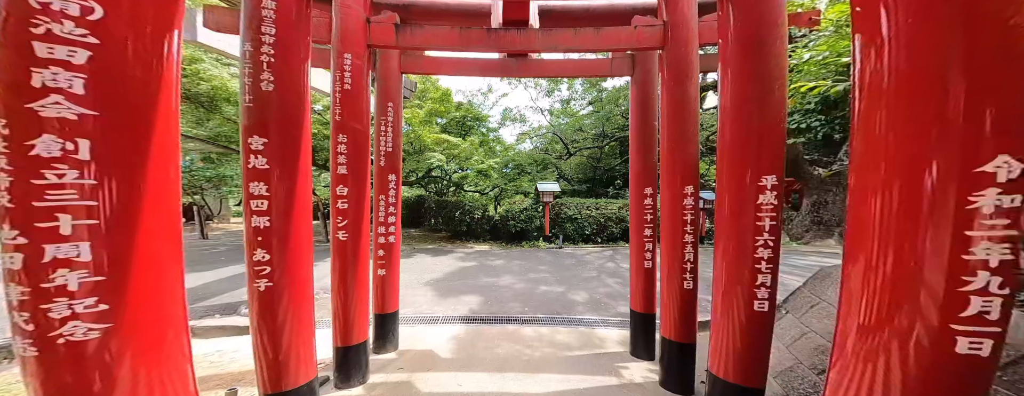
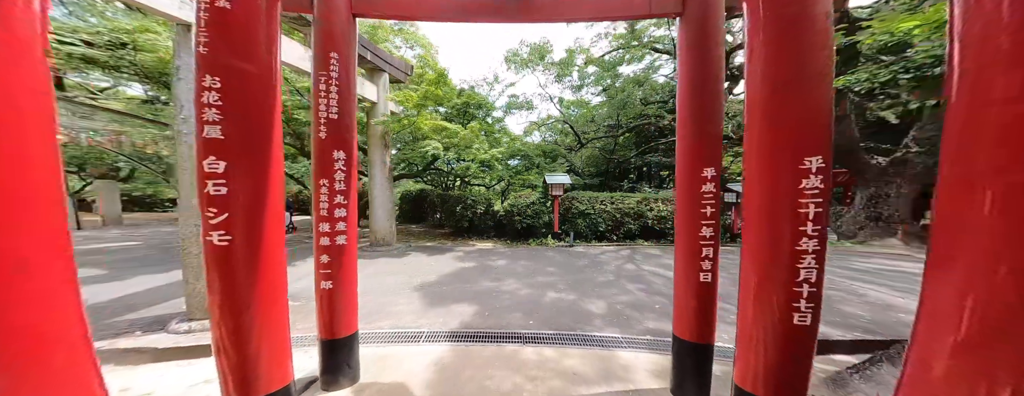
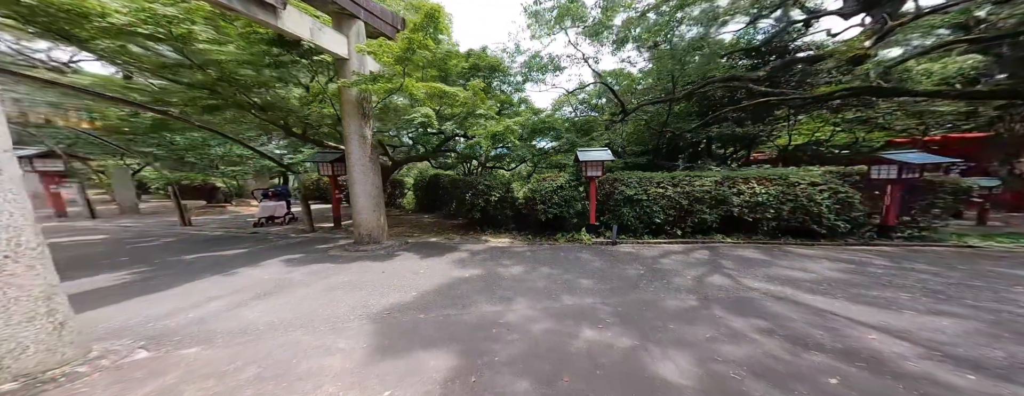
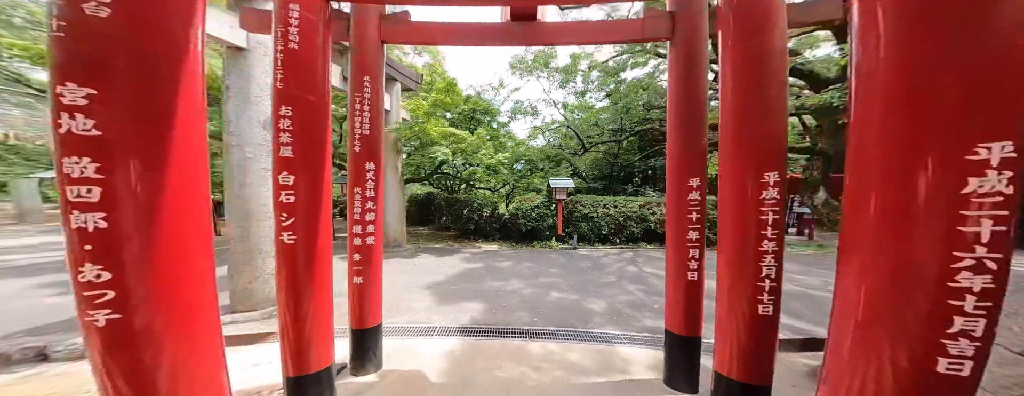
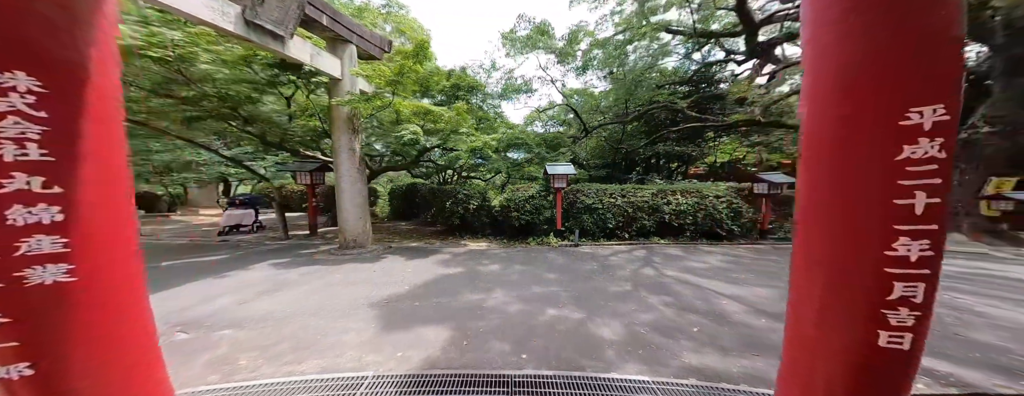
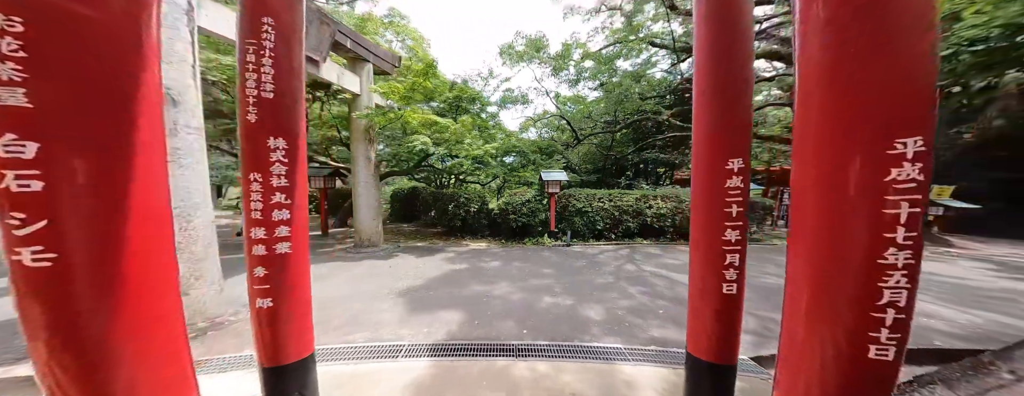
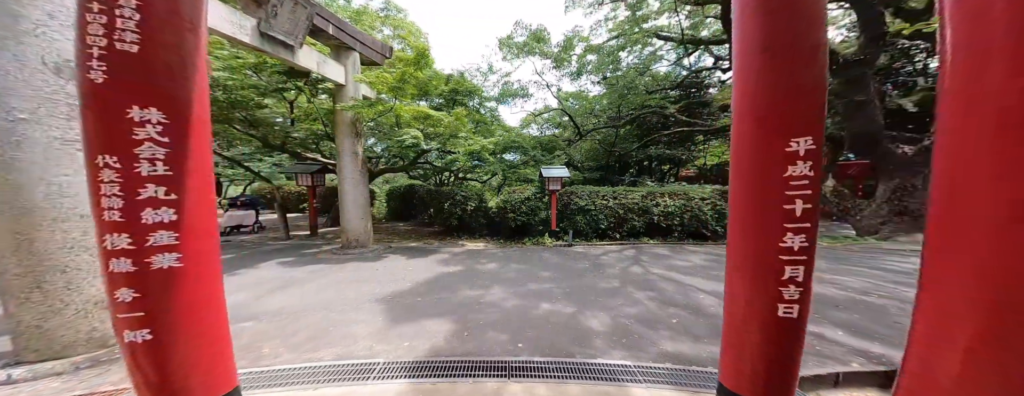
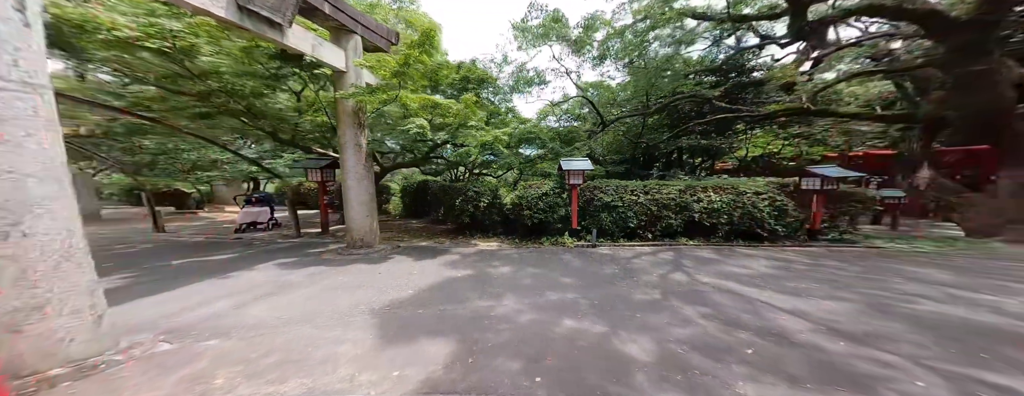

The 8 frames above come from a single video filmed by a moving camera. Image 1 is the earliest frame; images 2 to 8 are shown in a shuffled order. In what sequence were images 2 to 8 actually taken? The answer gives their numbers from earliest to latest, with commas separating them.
4, 2, 6, 7, 5, 8, 3
